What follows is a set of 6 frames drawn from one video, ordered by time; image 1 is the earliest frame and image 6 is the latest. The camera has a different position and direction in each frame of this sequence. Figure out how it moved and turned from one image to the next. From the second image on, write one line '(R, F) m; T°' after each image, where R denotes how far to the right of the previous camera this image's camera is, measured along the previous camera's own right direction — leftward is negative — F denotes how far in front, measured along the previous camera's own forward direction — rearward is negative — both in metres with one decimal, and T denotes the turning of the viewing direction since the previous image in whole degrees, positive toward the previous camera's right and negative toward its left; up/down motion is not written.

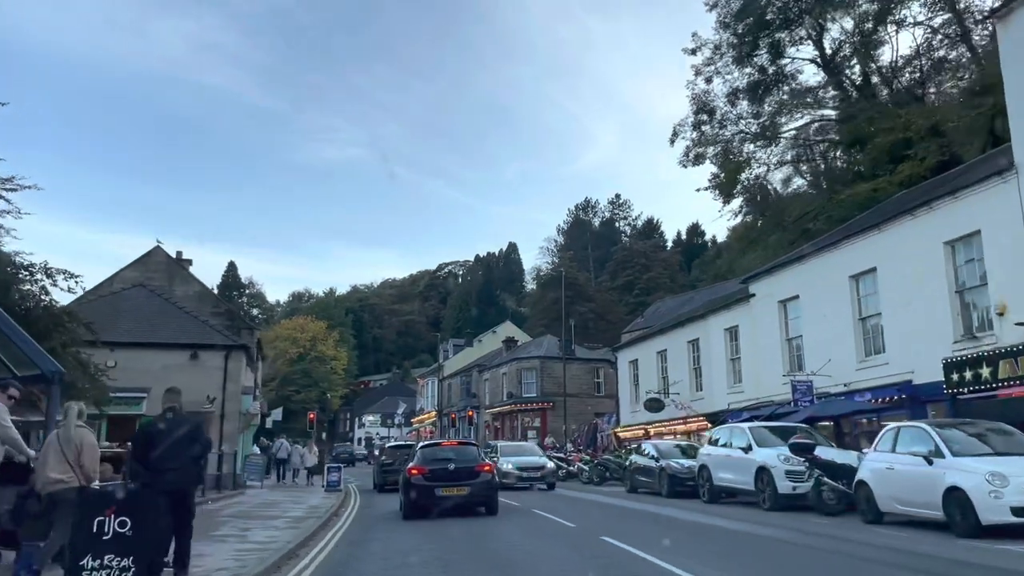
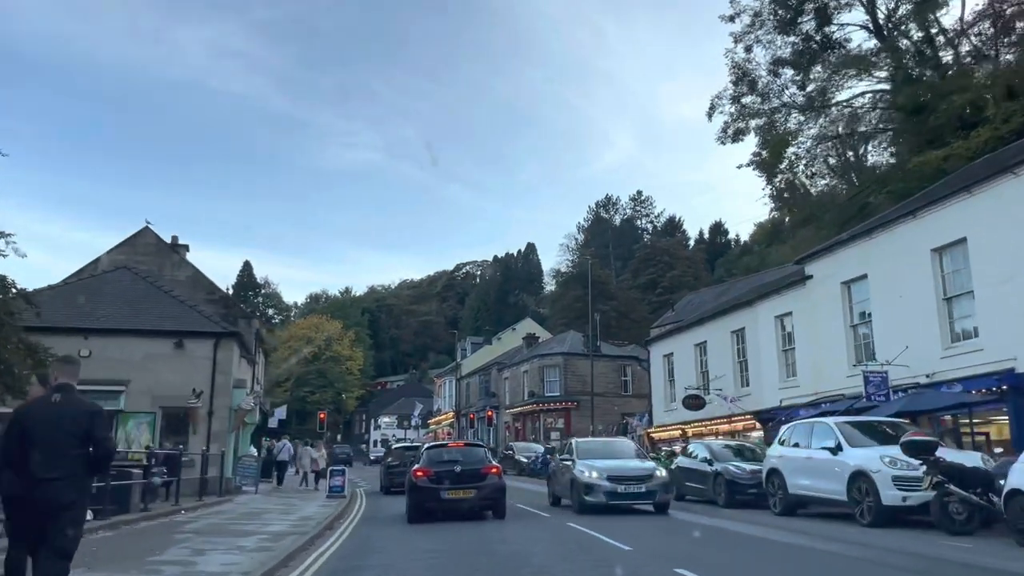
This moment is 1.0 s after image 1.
(-0.2, +3.0) m; -1°
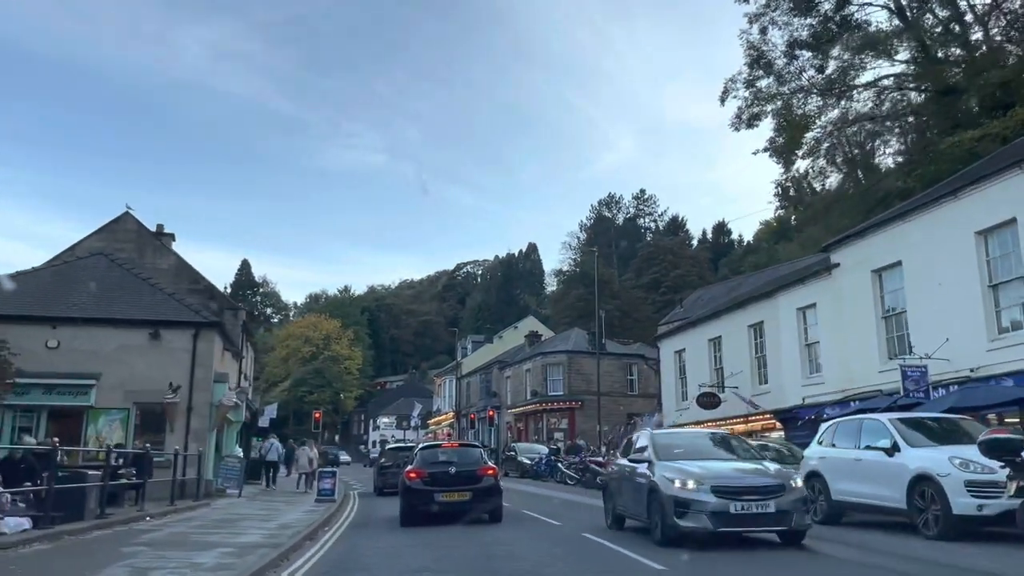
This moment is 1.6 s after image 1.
(-0.1, +1.7) m; 0°
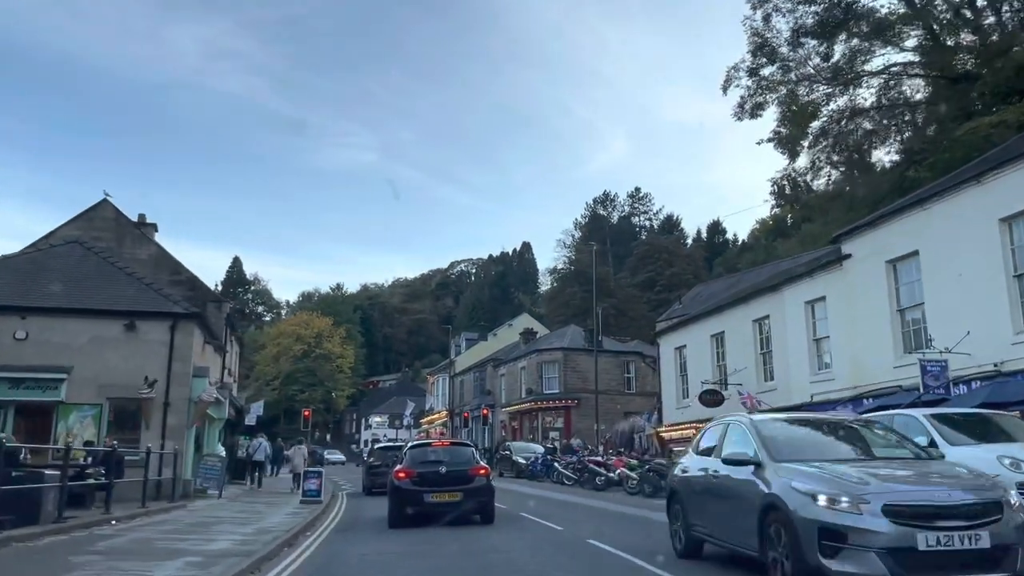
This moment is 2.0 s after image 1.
(-0.1, +1.1) m; 0°
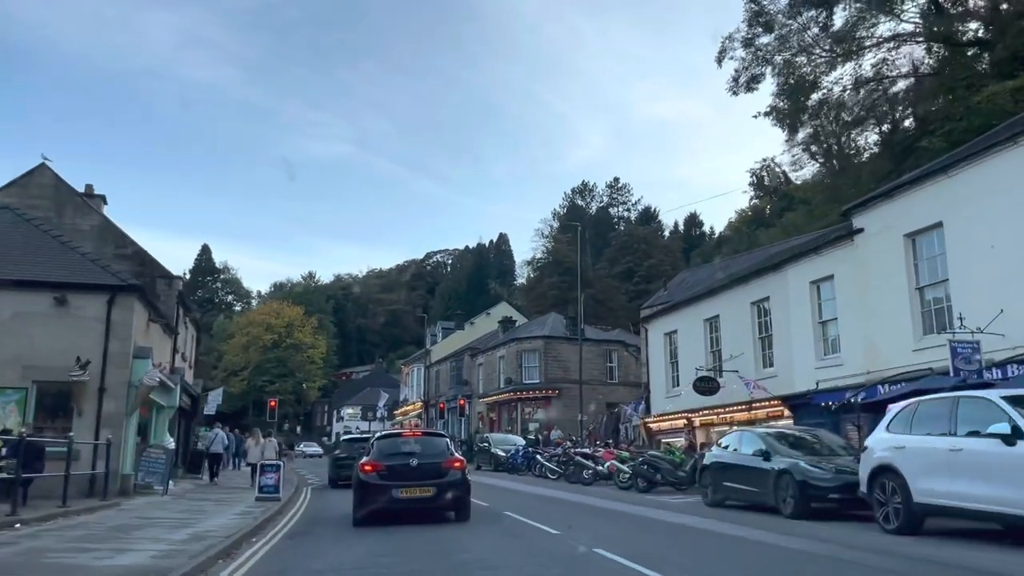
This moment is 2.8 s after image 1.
(-0.2, +2.0) m; +2°
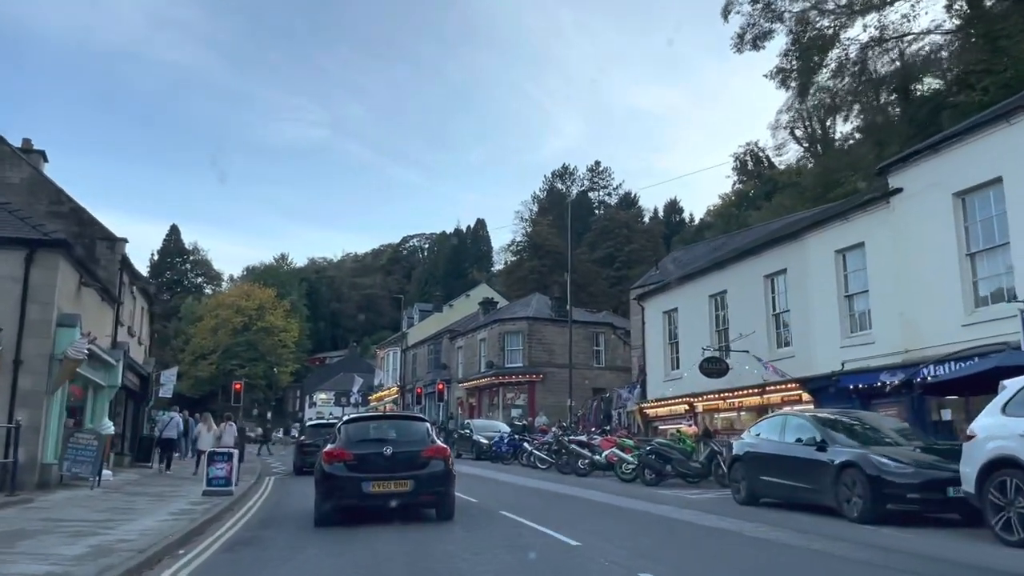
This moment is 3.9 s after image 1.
(-0.3, +2.5) m; +2°
